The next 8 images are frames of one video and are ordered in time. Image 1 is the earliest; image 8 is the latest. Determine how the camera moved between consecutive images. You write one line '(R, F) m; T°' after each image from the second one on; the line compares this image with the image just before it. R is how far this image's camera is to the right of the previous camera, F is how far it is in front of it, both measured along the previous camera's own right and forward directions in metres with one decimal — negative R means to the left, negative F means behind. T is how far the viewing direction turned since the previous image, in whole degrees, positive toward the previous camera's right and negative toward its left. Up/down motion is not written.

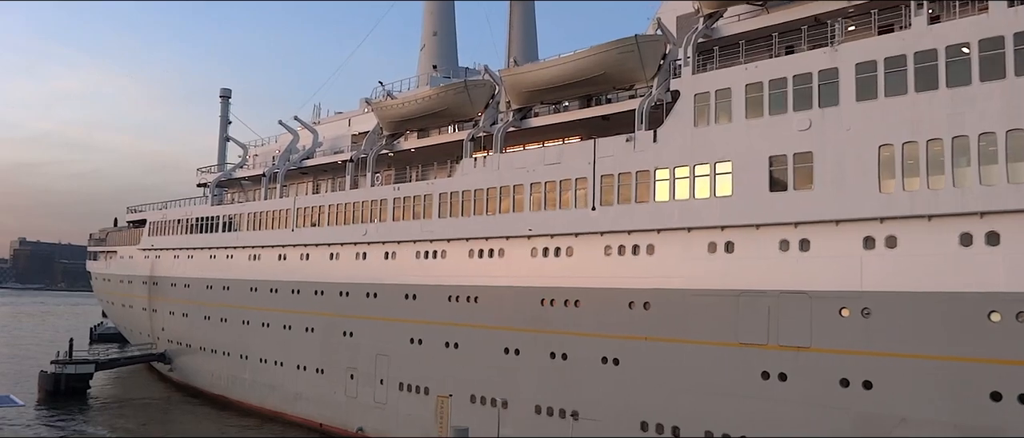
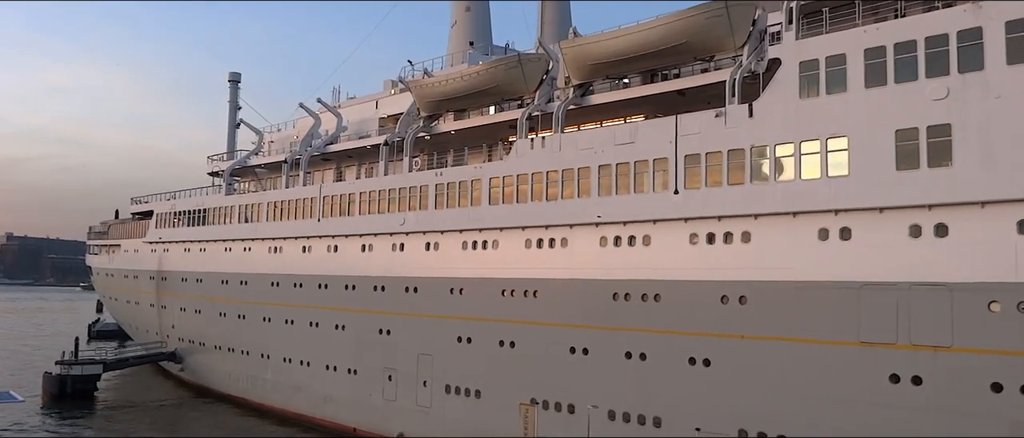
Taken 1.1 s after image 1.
(-0.9, +1.0) m; +1°
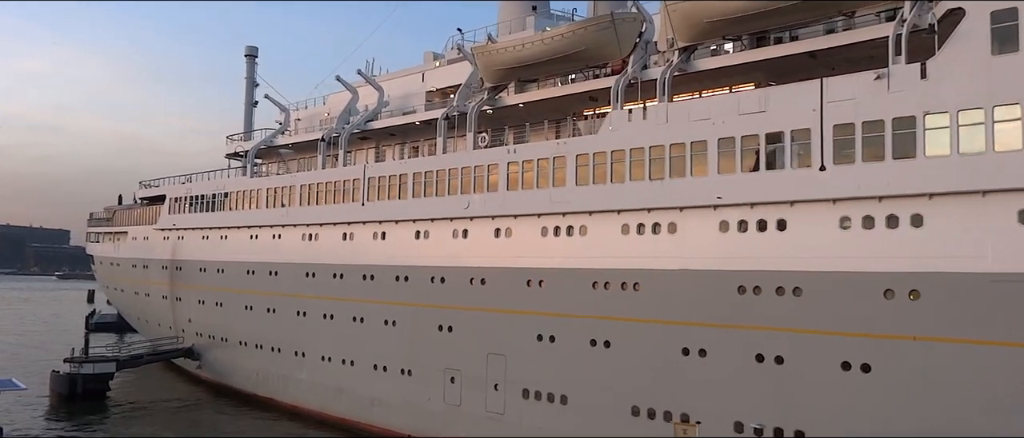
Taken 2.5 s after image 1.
(-1.3, +1.3) m; +1°
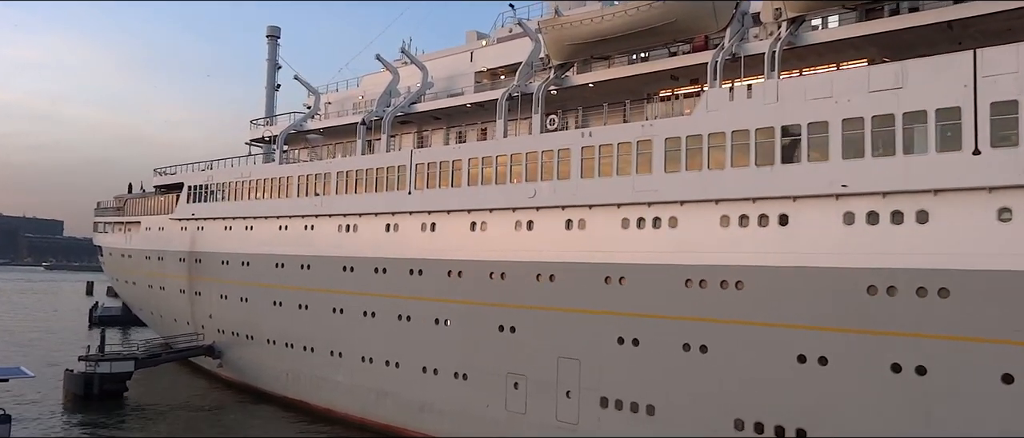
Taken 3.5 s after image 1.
(-1.0, +1.0) m; 0°
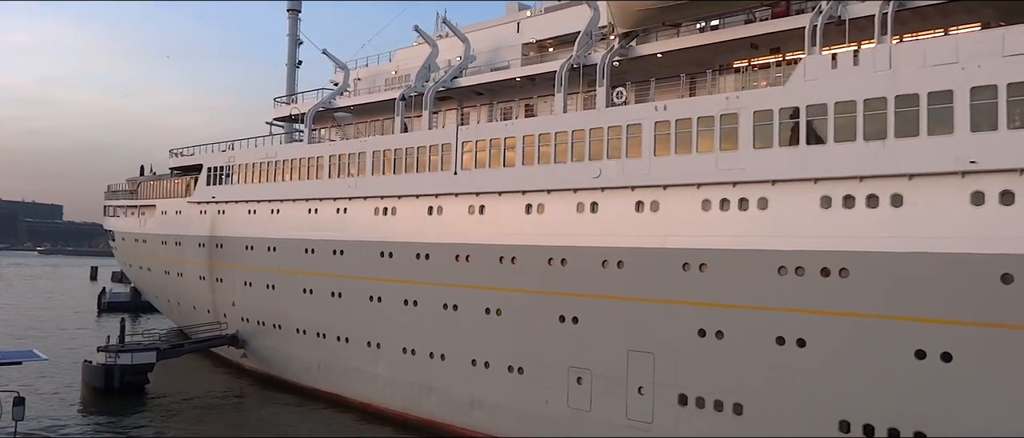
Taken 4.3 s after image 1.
(-0.7, +0.8) m; 0°
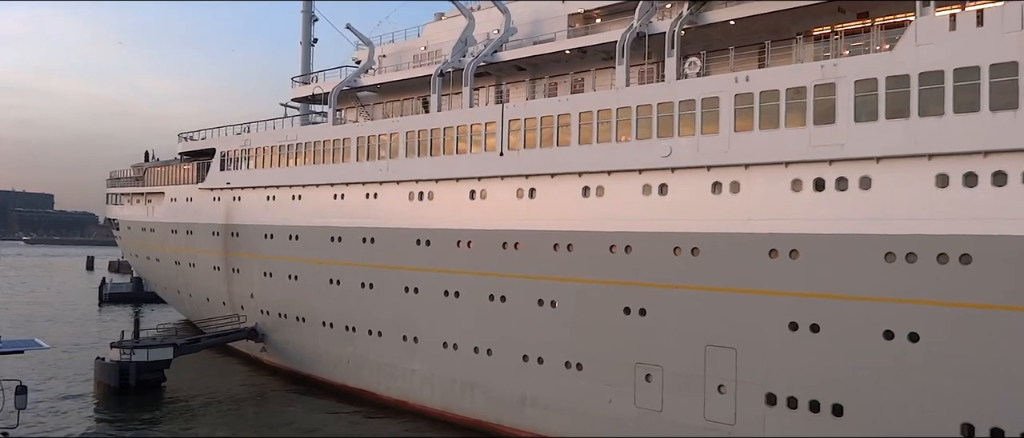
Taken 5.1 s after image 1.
(-0.7, +0.8) m; +1°
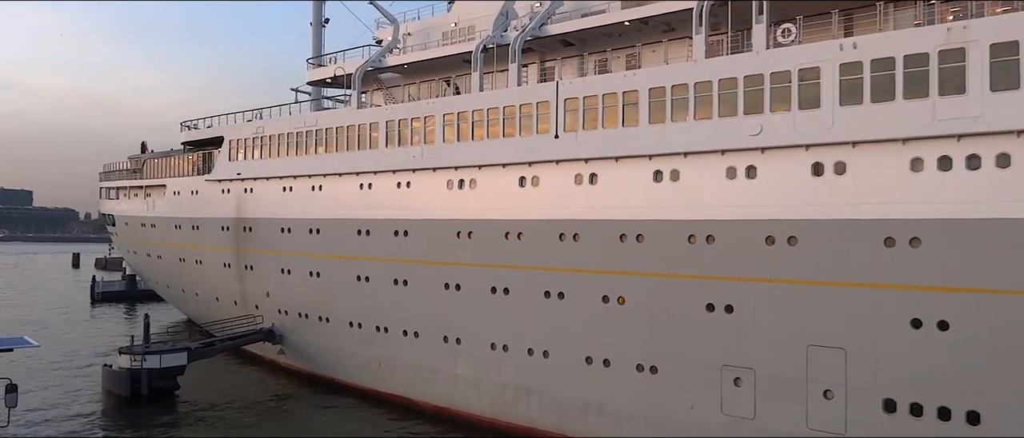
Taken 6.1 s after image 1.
(-0.8, +0.9) m; +1°
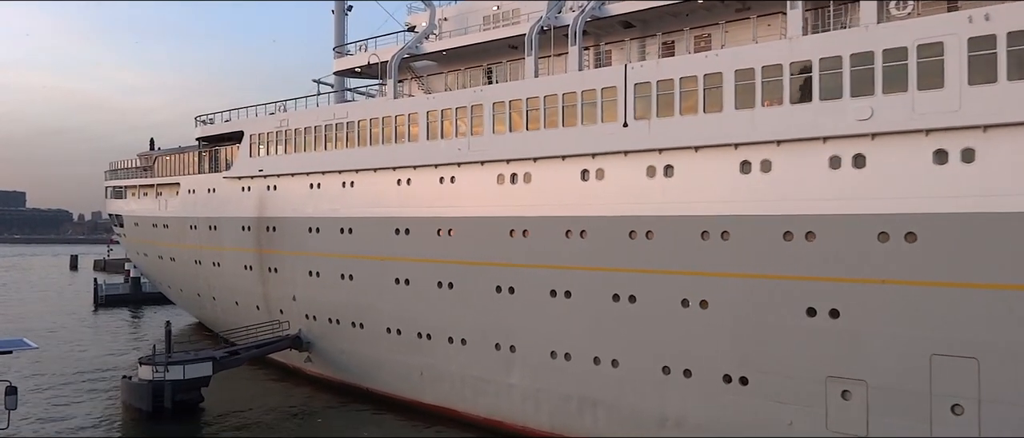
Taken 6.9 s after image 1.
(-0.7, +0.8) m; 0°
